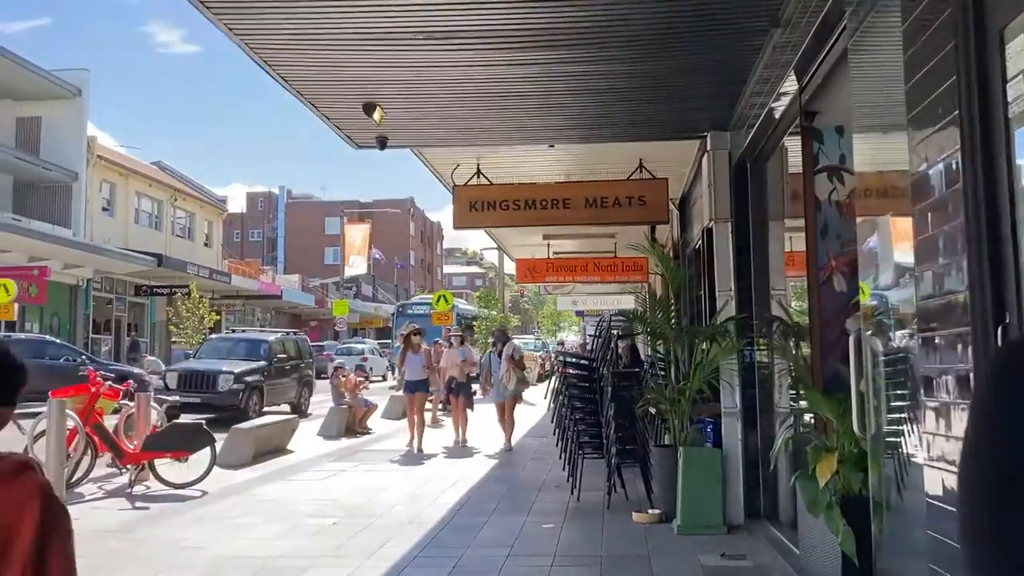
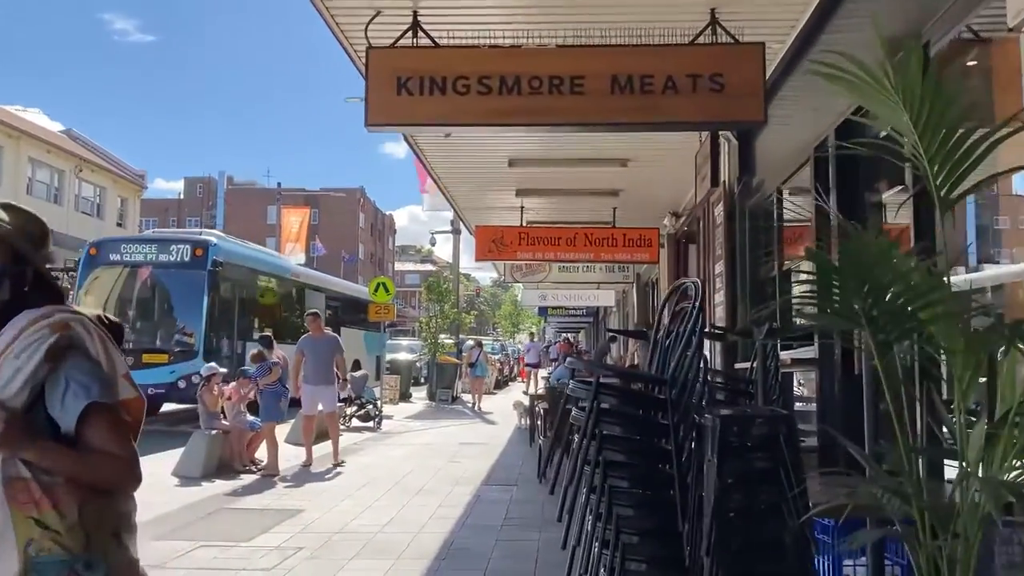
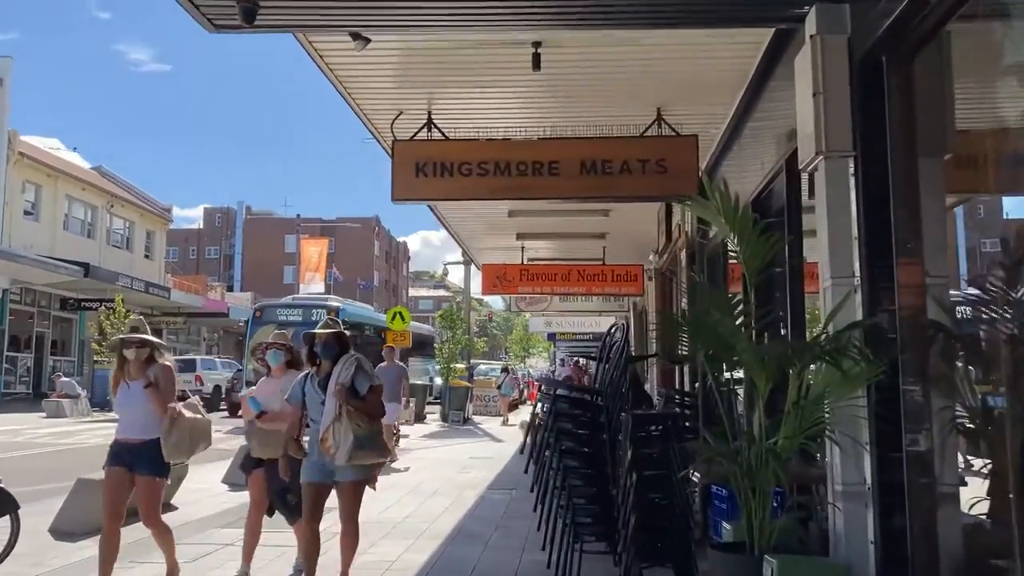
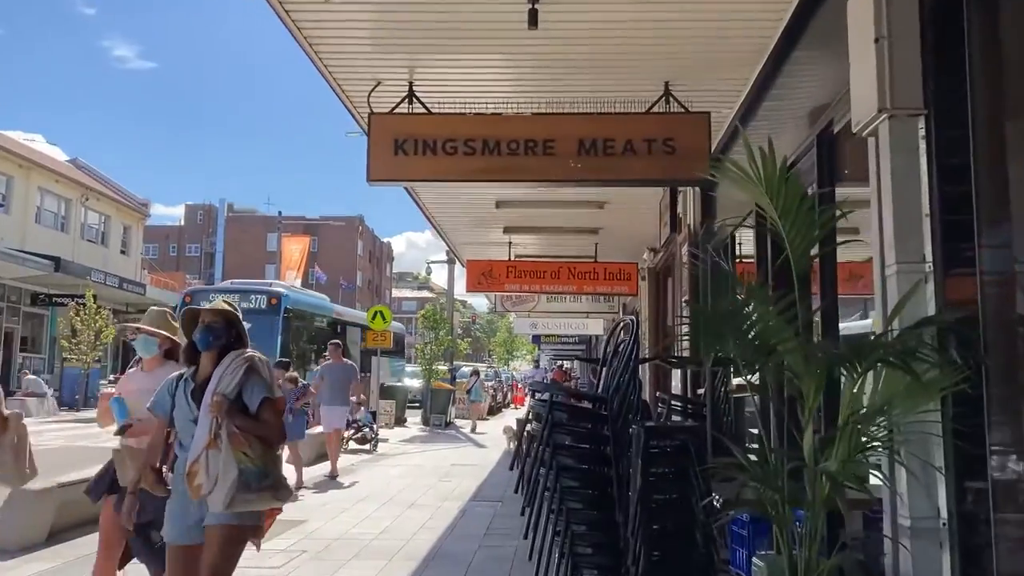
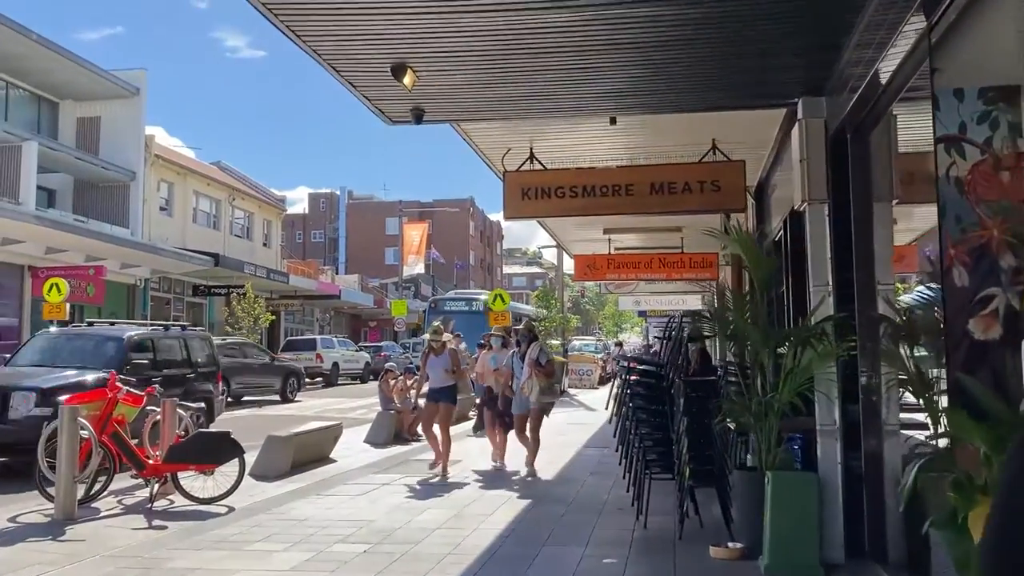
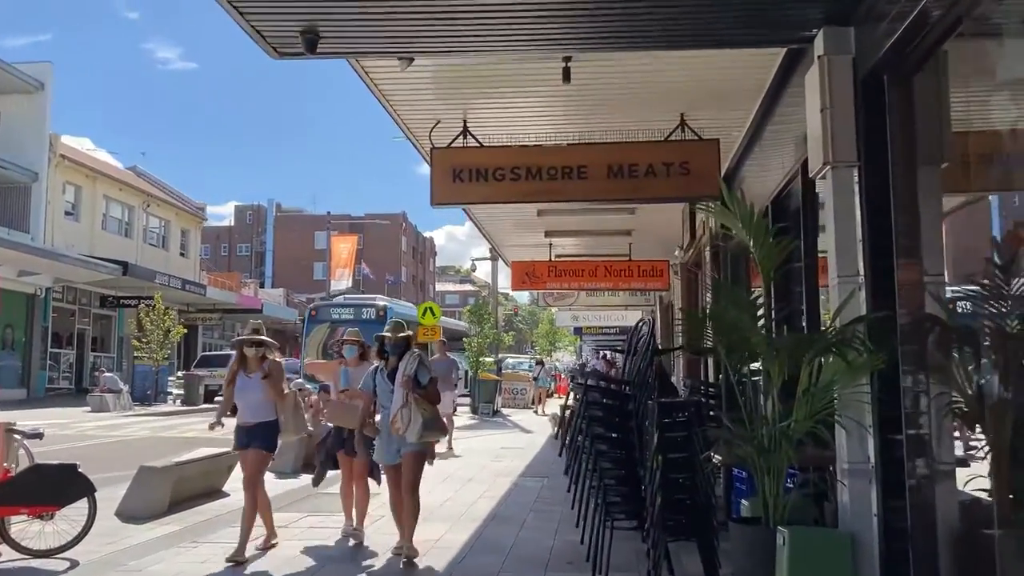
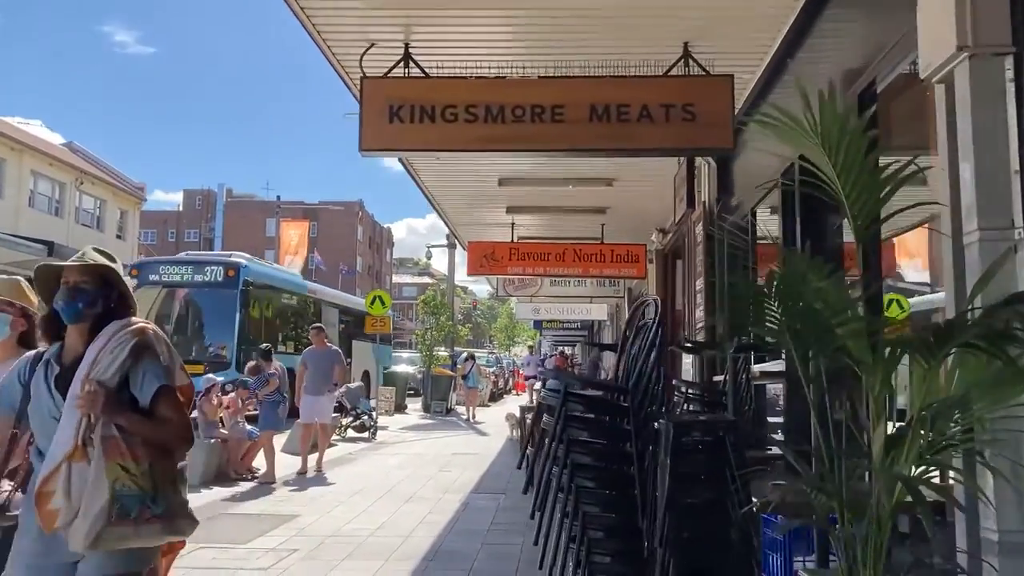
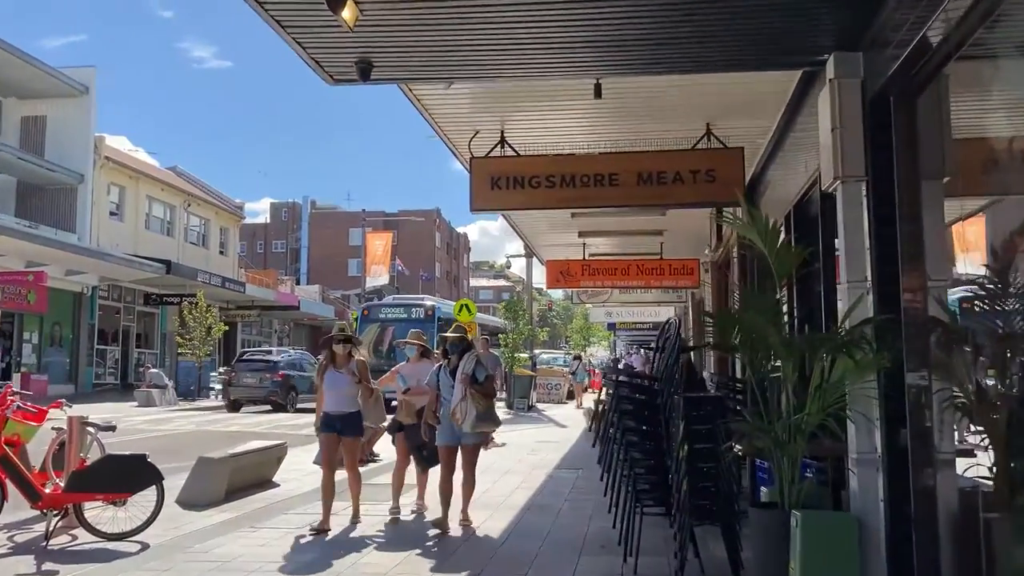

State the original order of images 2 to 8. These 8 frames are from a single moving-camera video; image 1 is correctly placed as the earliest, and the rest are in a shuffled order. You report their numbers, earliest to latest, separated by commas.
5, 8, 6, 3, 4, 7, 2
